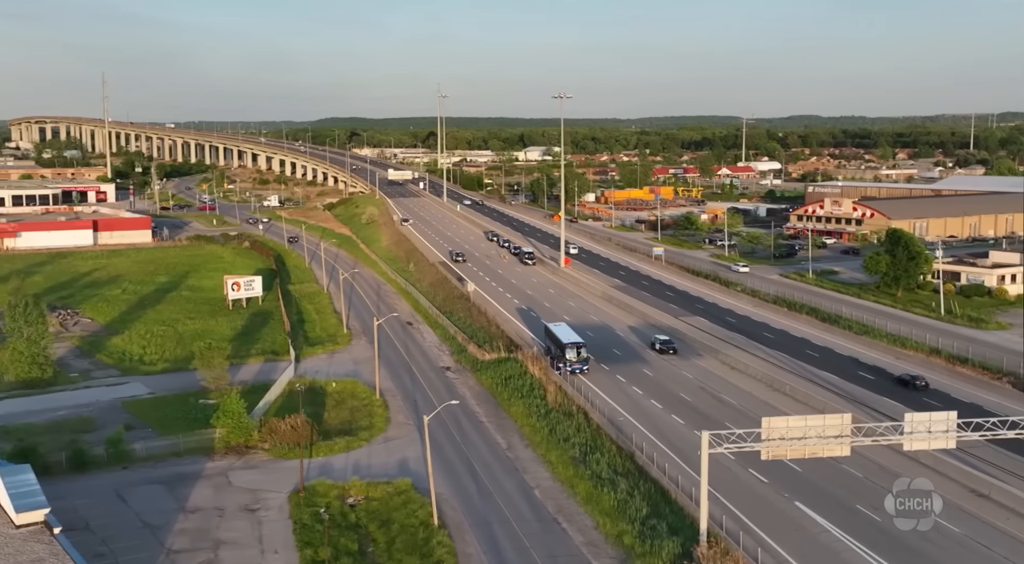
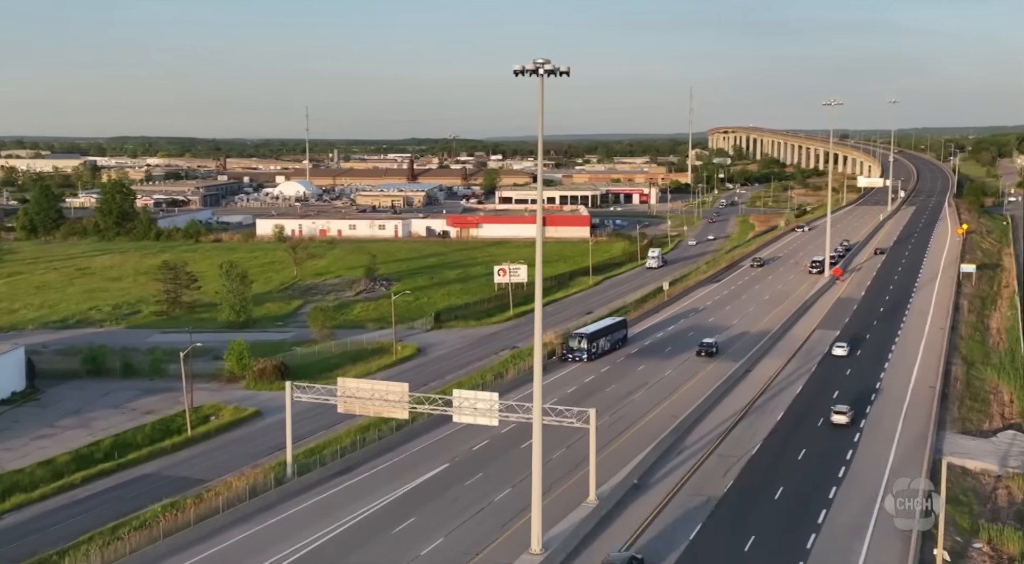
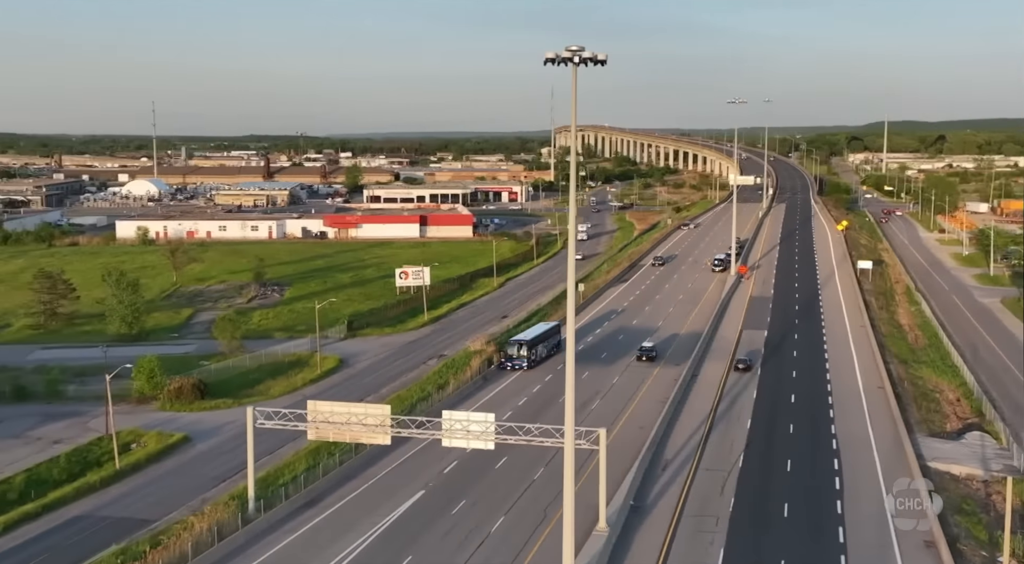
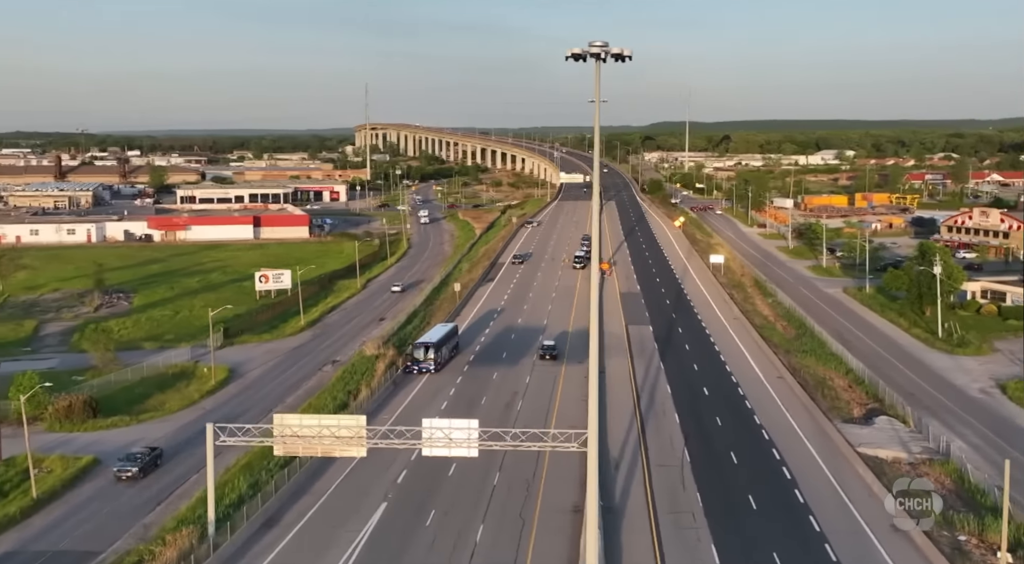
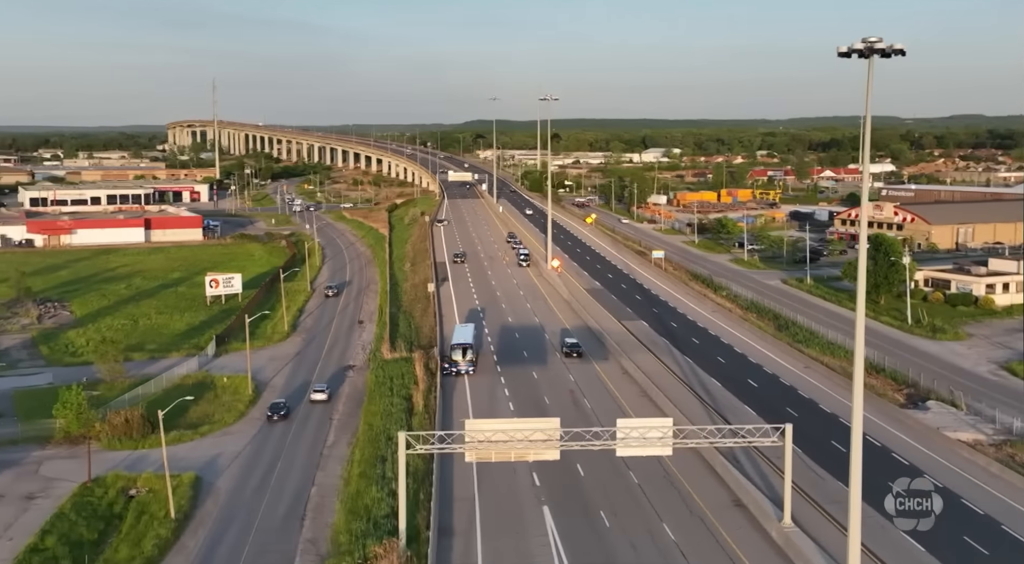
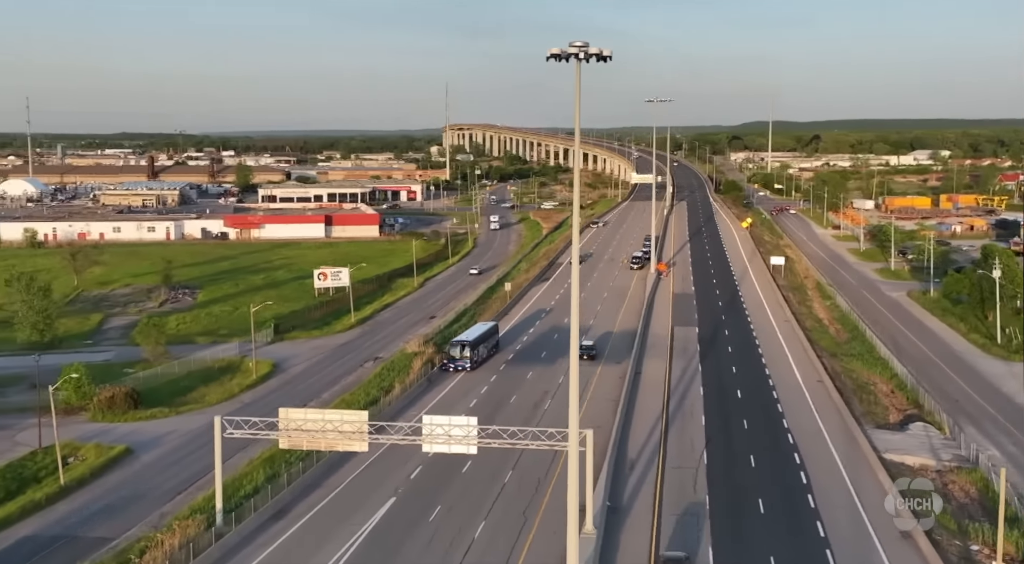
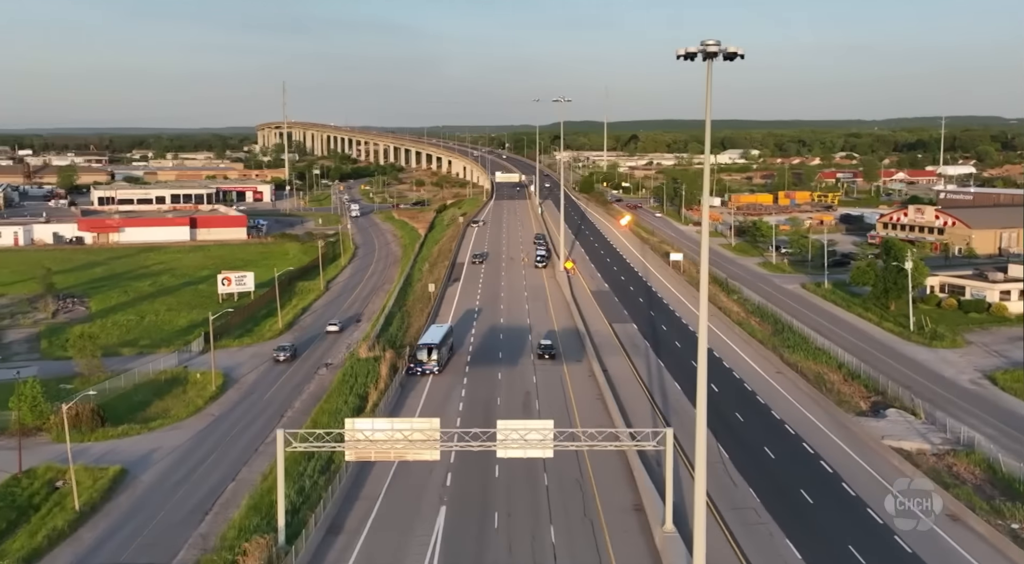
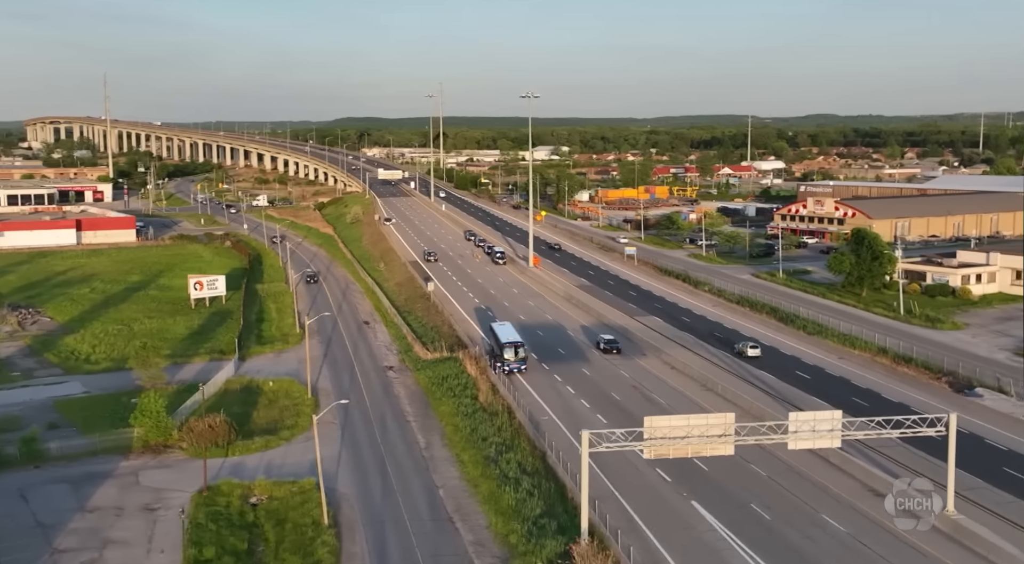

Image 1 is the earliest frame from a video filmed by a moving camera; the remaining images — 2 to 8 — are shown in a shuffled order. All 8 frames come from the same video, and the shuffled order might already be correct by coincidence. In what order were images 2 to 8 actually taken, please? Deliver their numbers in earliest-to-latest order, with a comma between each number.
8, 5, 7, 4, 6, 3, 2
